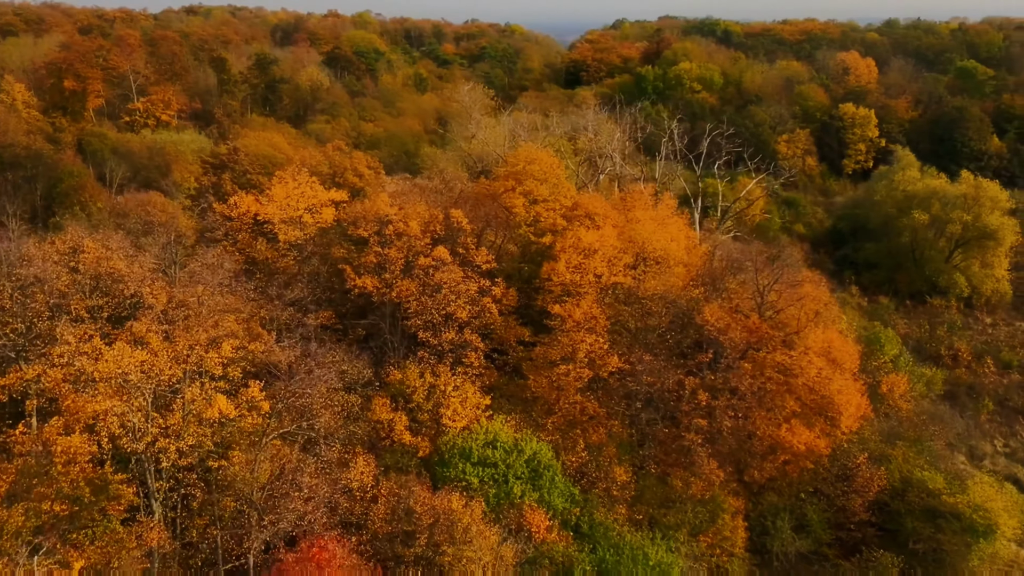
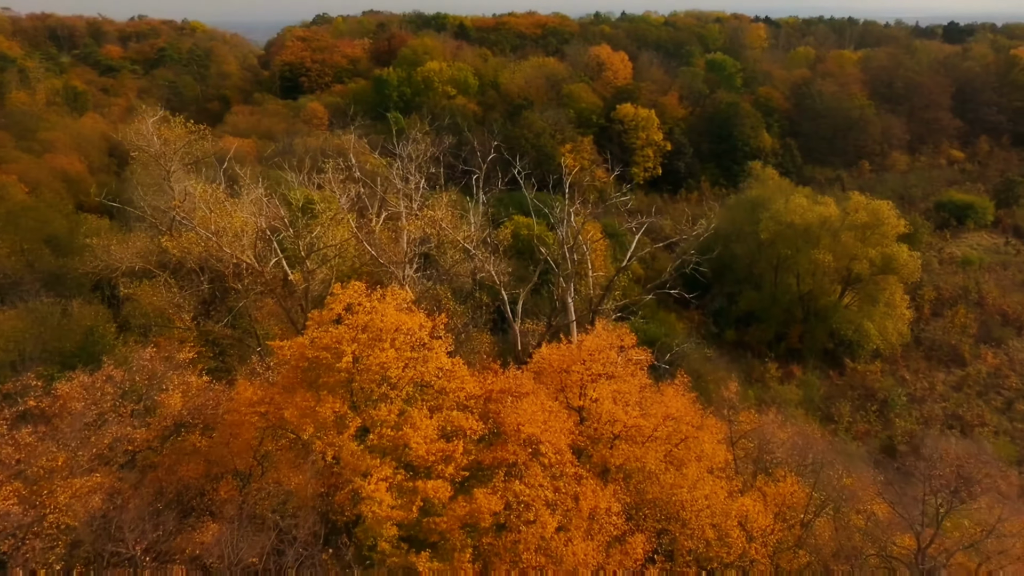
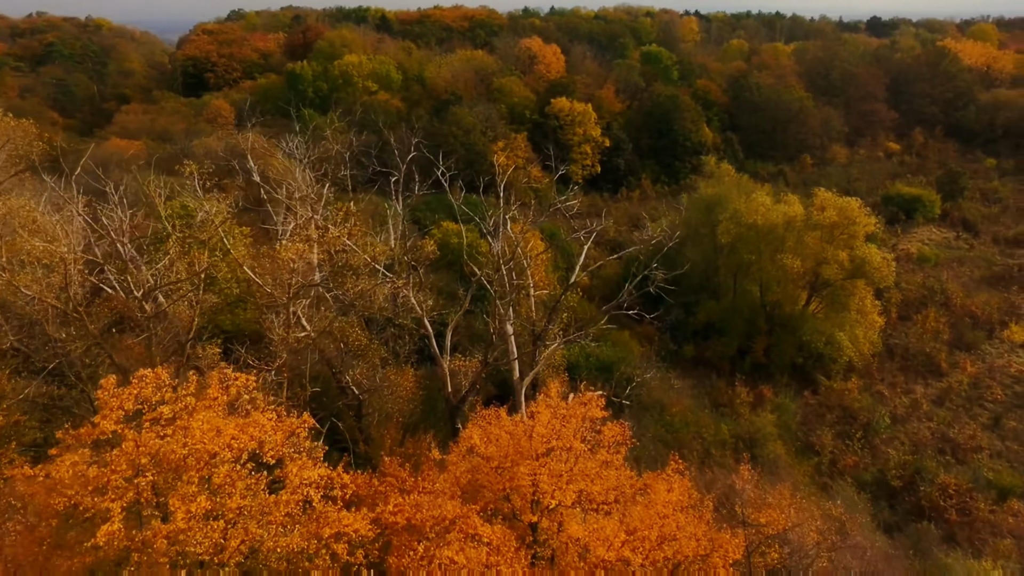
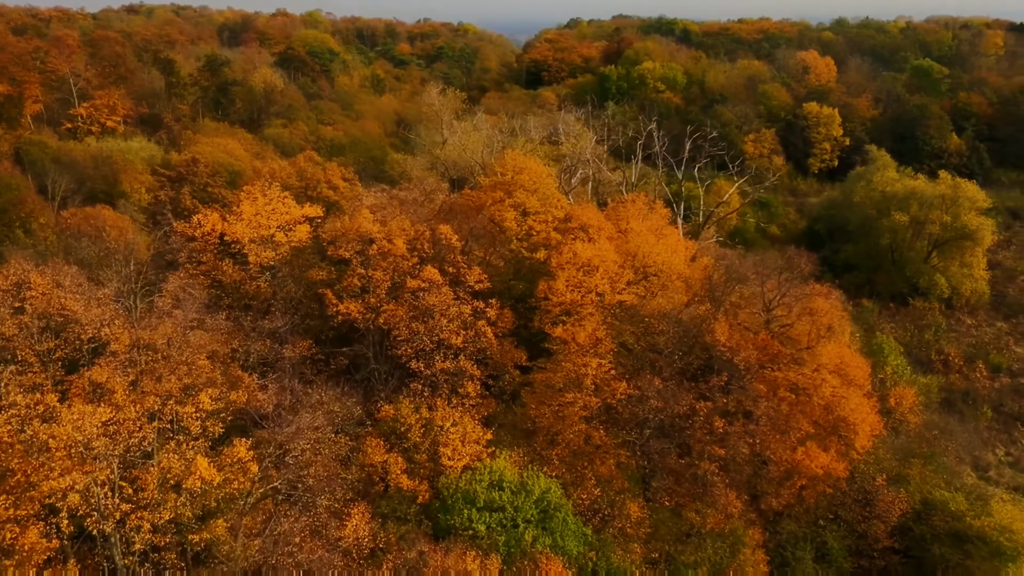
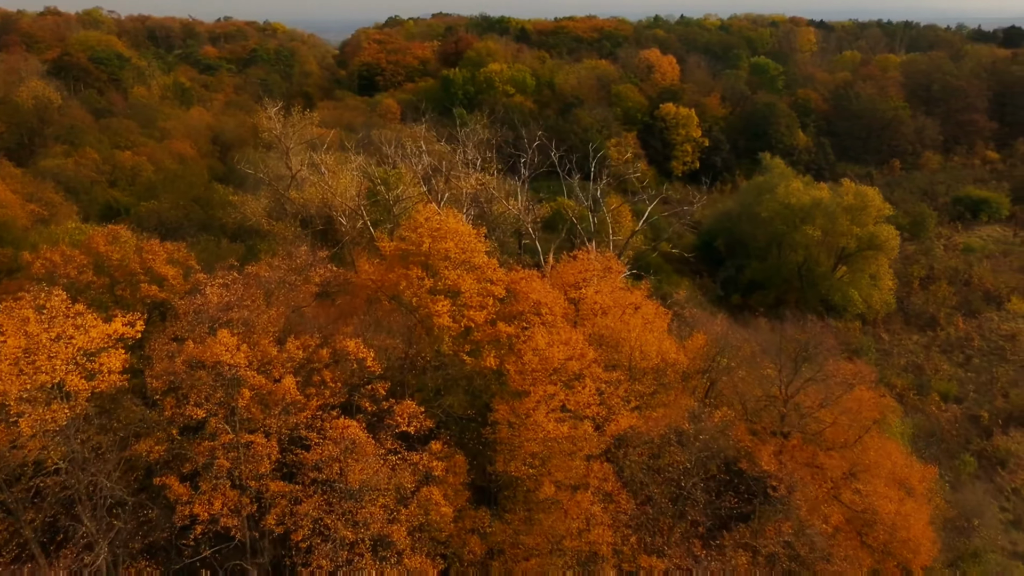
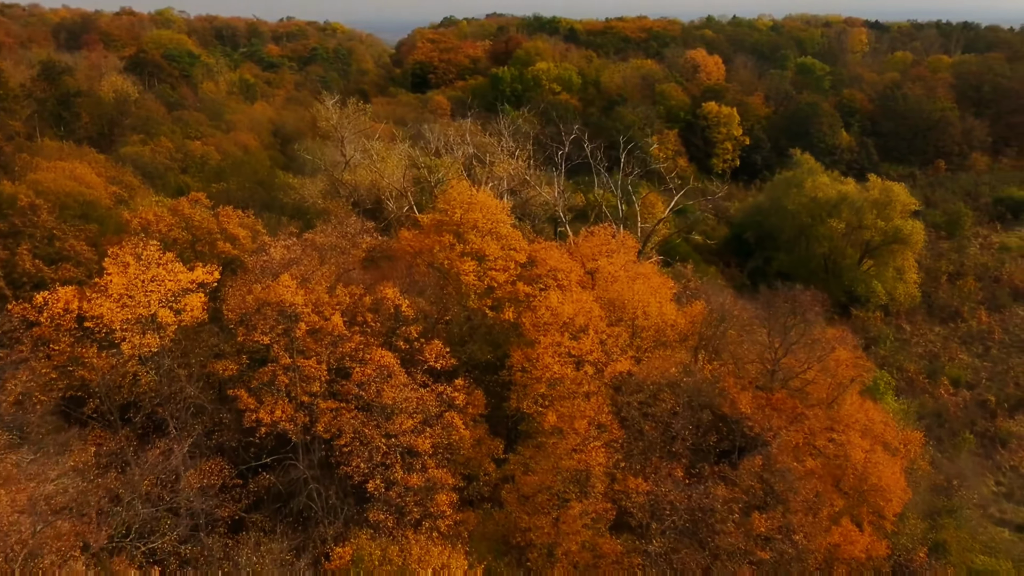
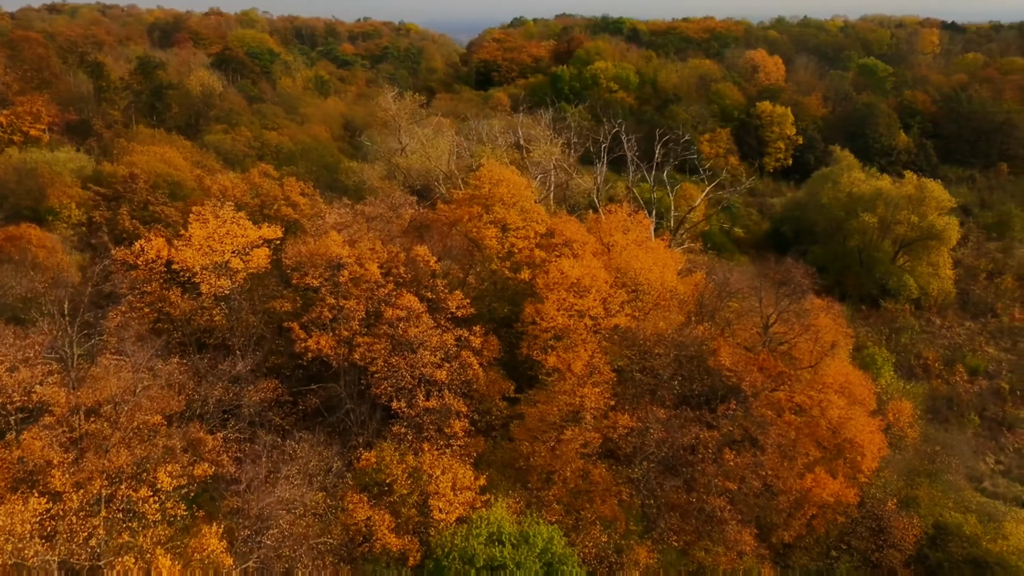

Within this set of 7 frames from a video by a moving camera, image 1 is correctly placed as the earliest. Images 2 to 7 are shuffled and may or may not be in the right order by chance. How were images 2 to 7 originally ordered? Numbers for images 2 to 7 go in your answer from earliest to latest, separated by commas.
4, 7, 6, 5, 2, 3
